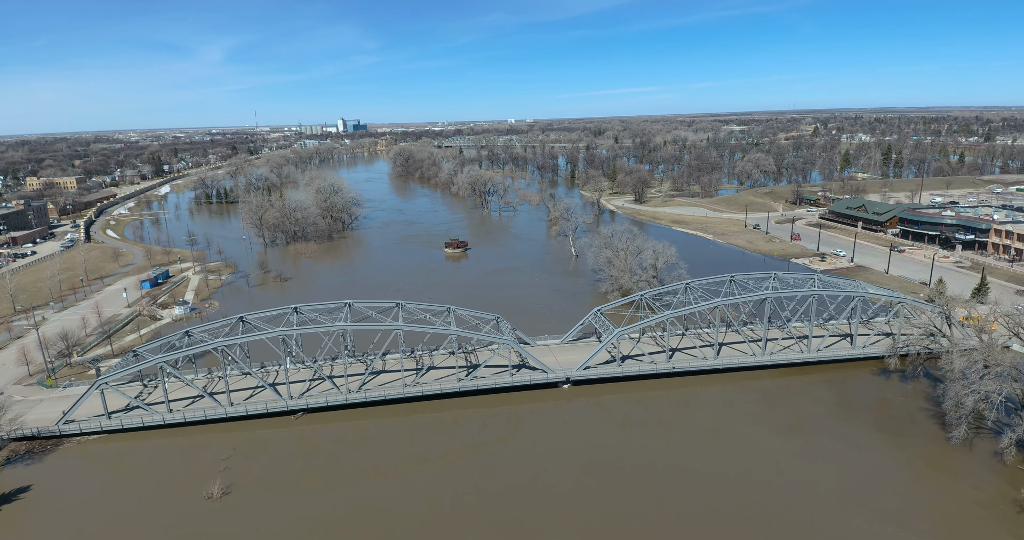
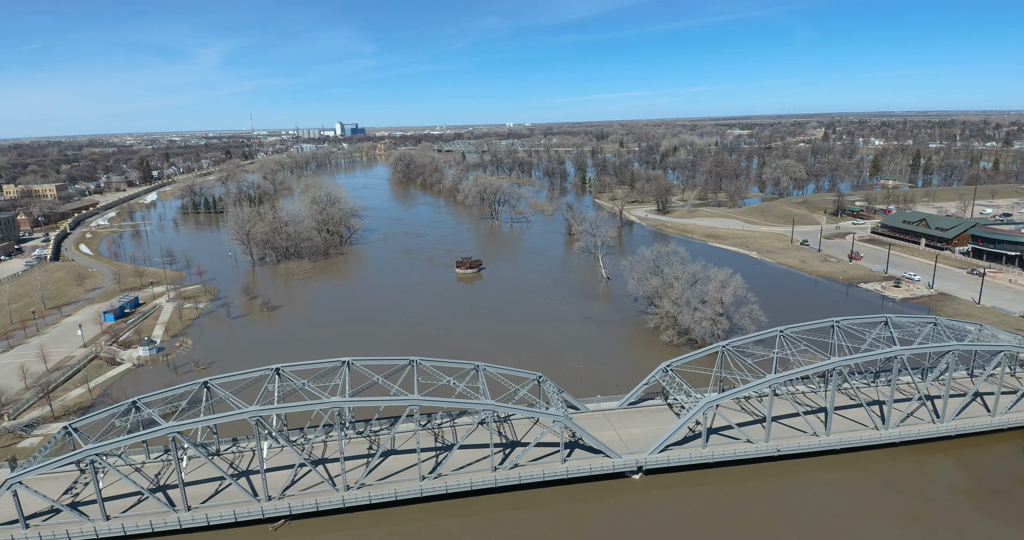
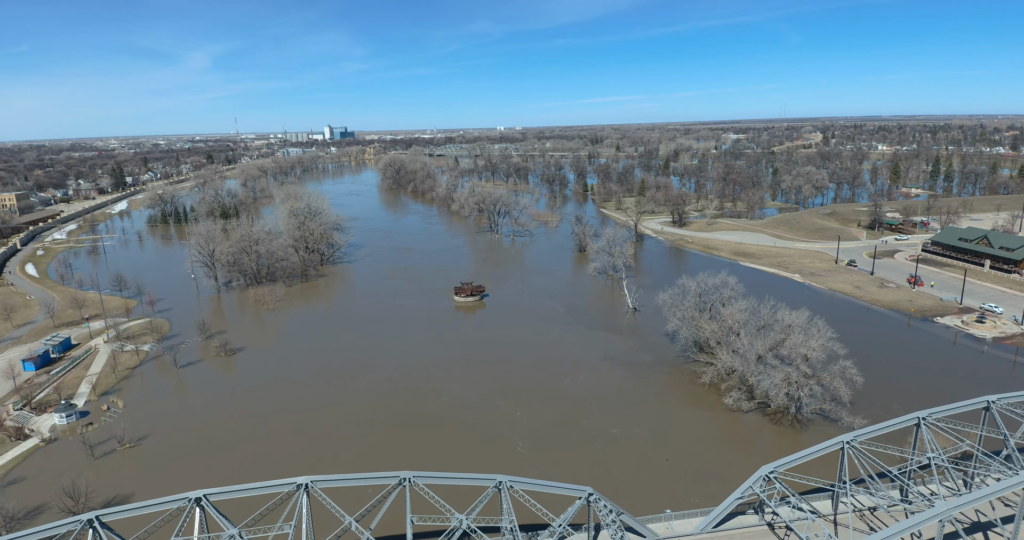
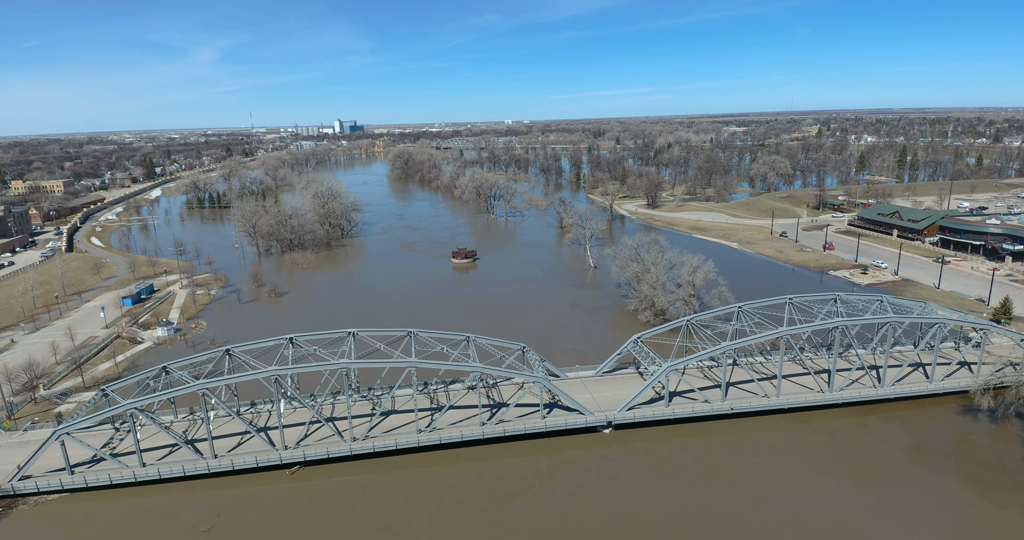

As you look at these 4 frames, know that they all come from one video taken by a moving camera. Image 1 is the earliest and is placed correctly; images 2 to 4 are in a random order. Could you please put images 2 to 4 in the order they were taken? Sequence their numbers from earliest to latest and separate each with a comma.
4, 2, 3
